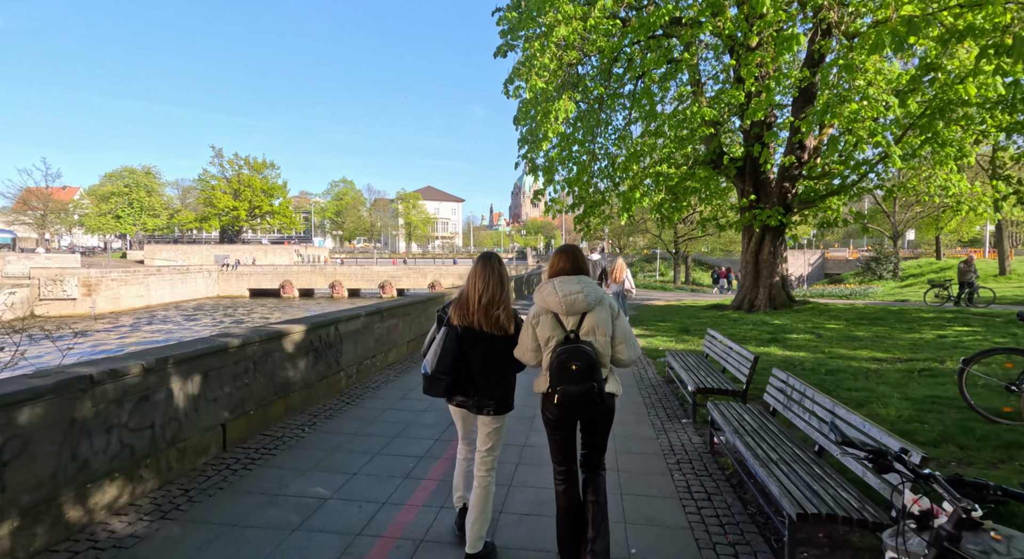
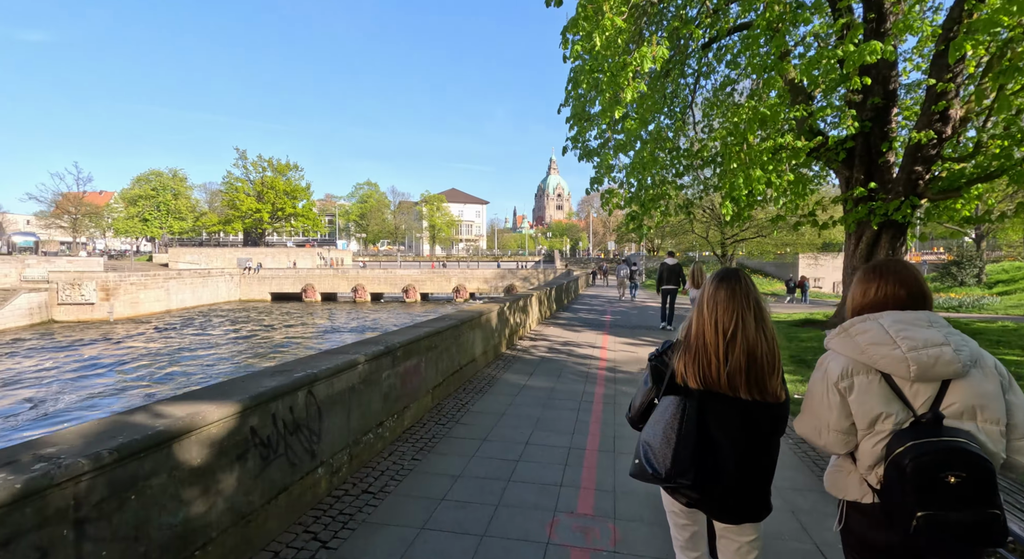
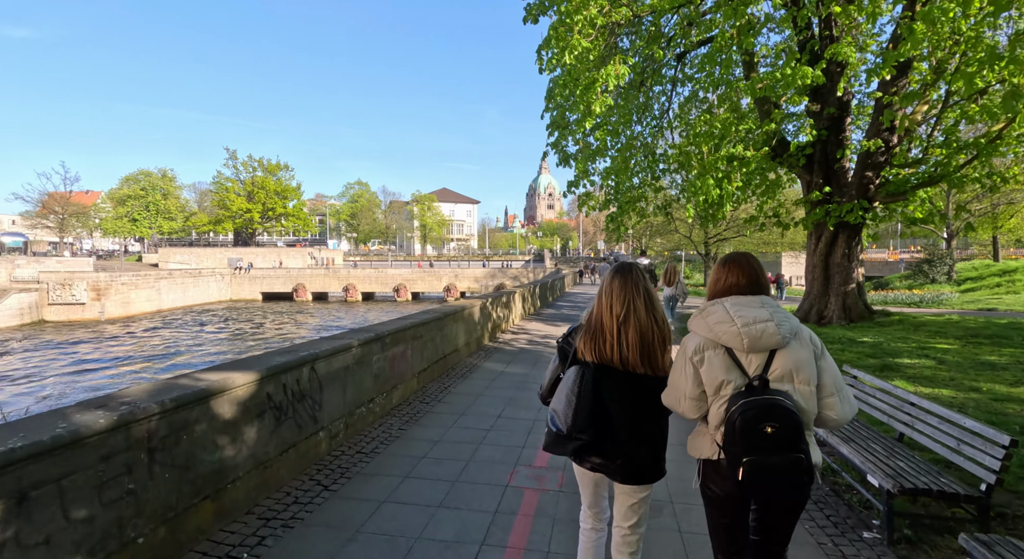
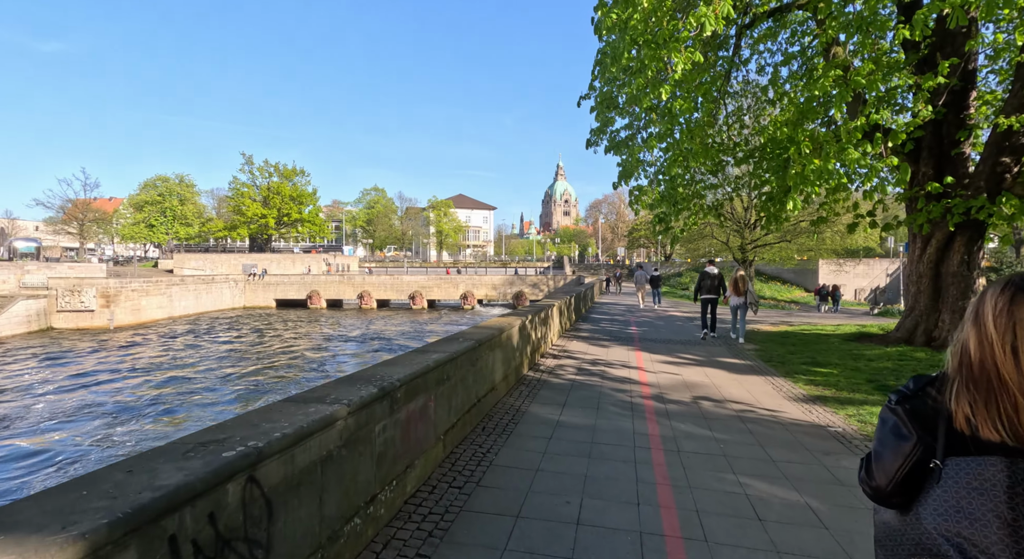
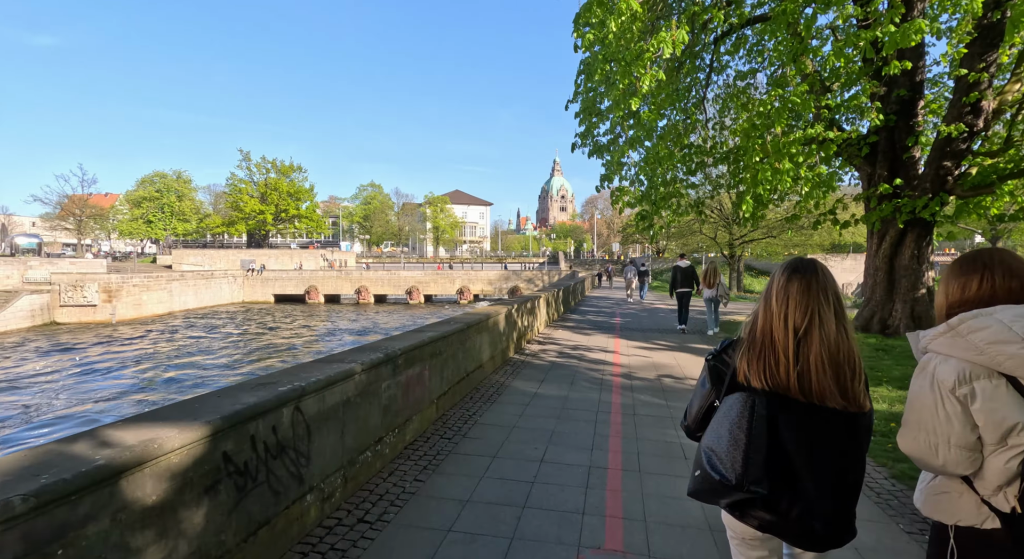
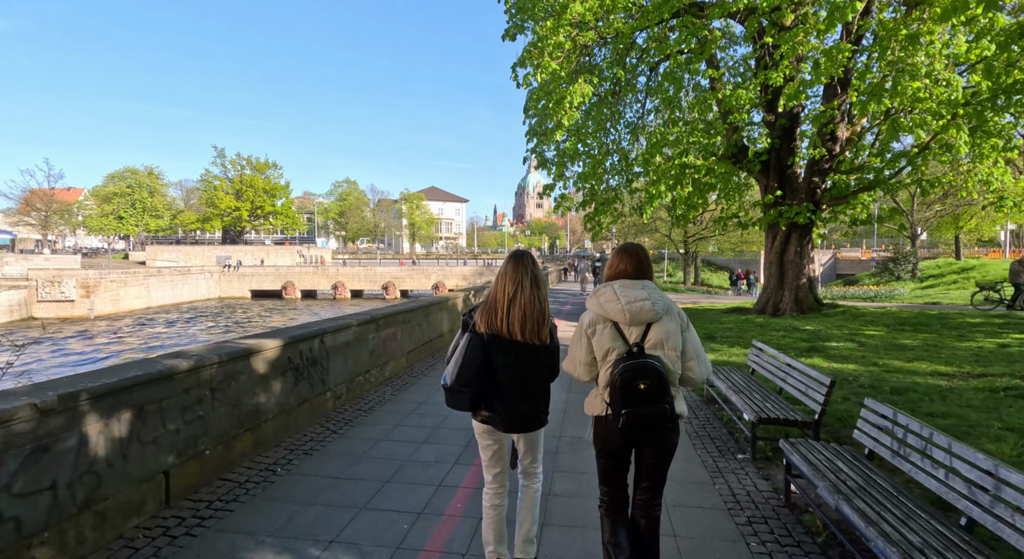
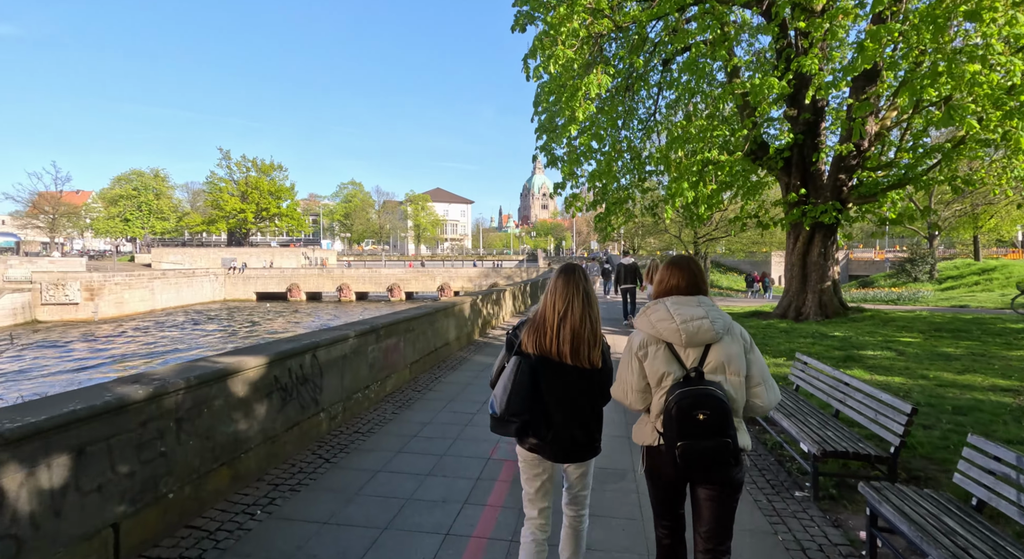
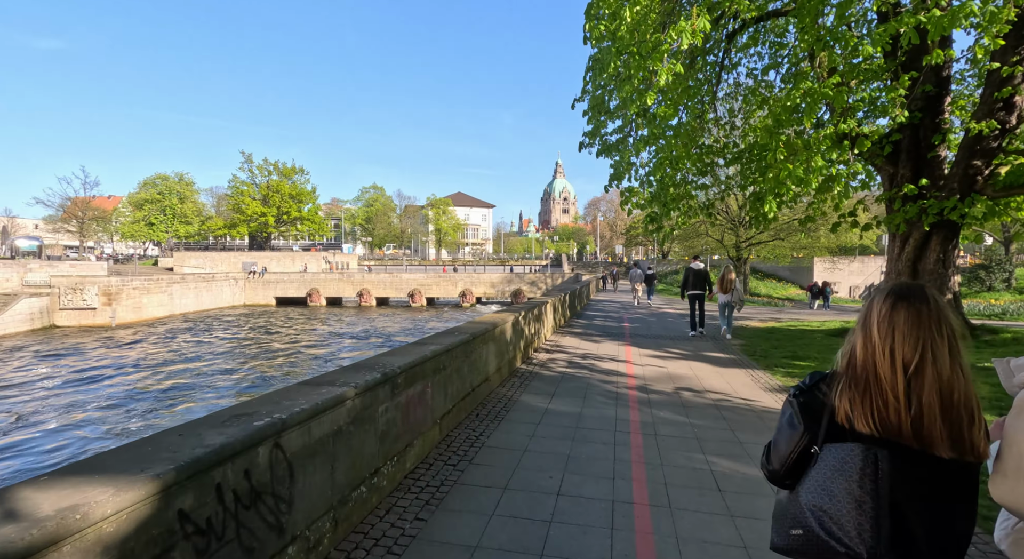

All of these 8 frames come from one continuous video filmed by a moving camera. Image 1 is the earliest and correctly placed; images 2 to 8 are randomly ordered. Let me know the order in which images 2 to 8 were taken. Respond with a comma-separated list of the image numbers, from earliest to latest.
6, 7, 3, 2, 5, 8, 4
